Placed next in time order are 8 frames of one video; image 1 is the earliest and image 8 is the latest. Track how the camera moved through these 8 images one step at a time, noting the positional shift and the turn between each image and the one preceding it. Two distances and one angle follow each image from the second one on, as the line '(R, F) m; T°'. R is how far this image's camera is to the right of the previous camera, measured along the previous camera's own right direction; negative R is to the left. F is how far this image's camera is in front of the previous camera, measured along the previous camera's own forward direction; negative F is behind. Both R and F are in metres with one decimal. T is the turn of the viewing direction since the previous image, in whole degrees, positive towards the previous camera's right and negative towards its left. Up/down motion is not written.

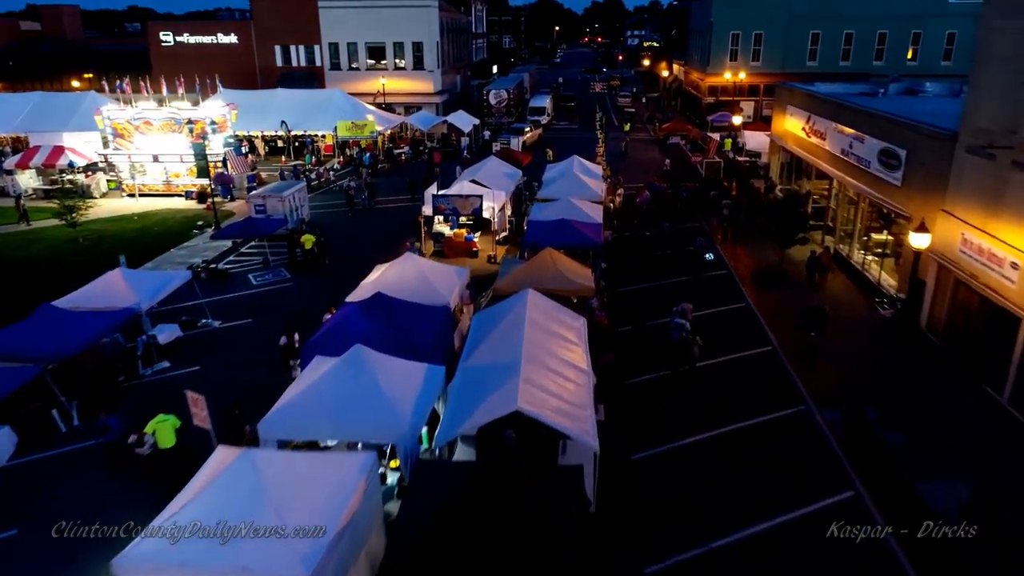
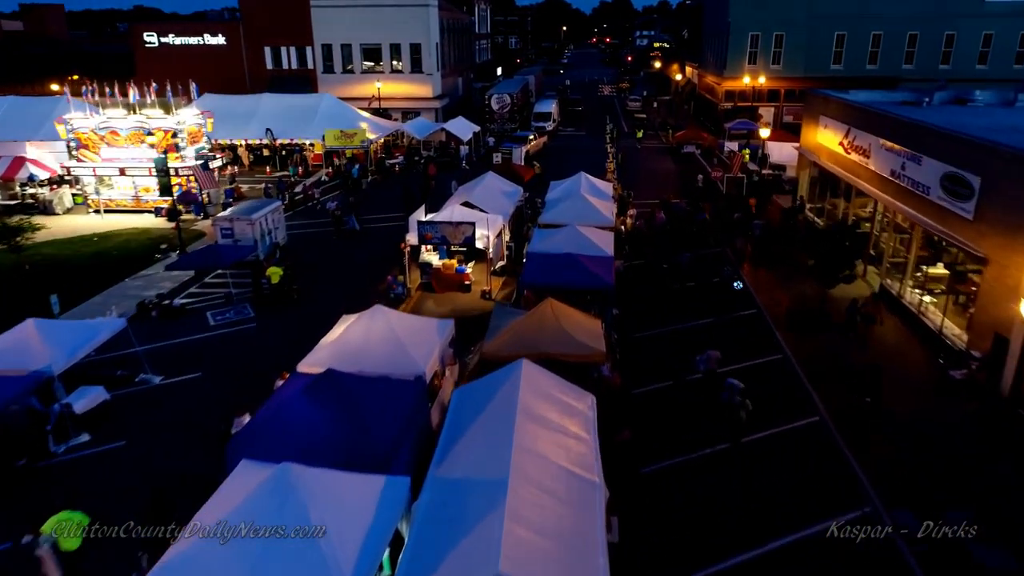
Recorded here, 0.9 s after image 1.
(+0.2, +2.7) m; -1°
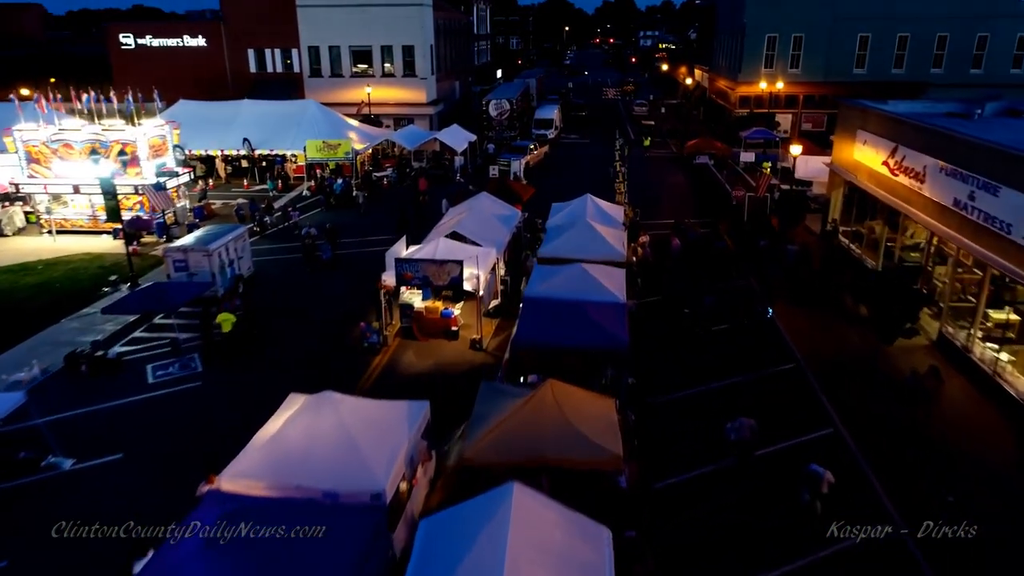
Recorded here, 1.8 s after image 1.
(+0.2, +2.7) m; 0°
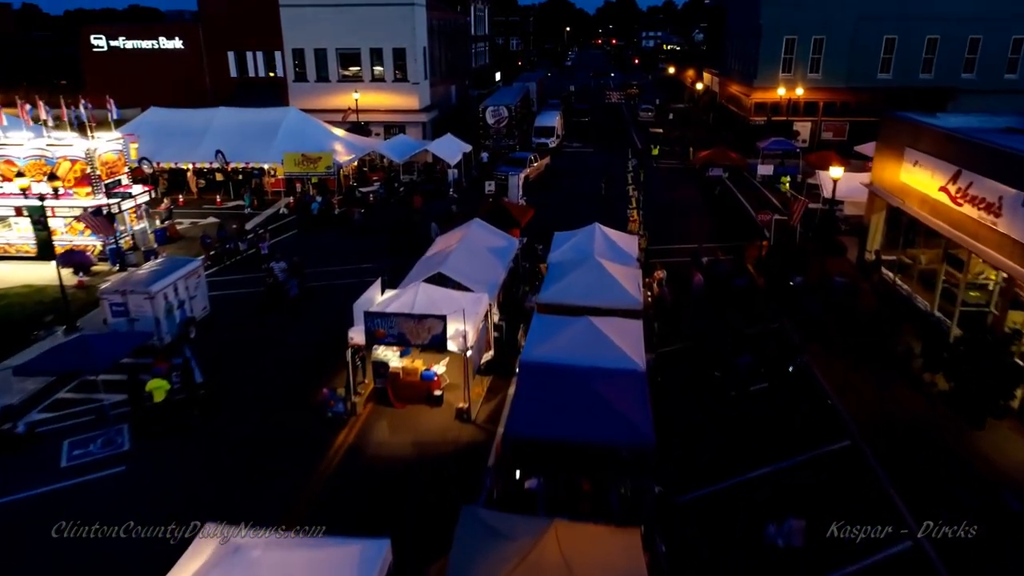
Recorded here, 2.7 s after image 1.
(+0.1, +2.7) m; 0°
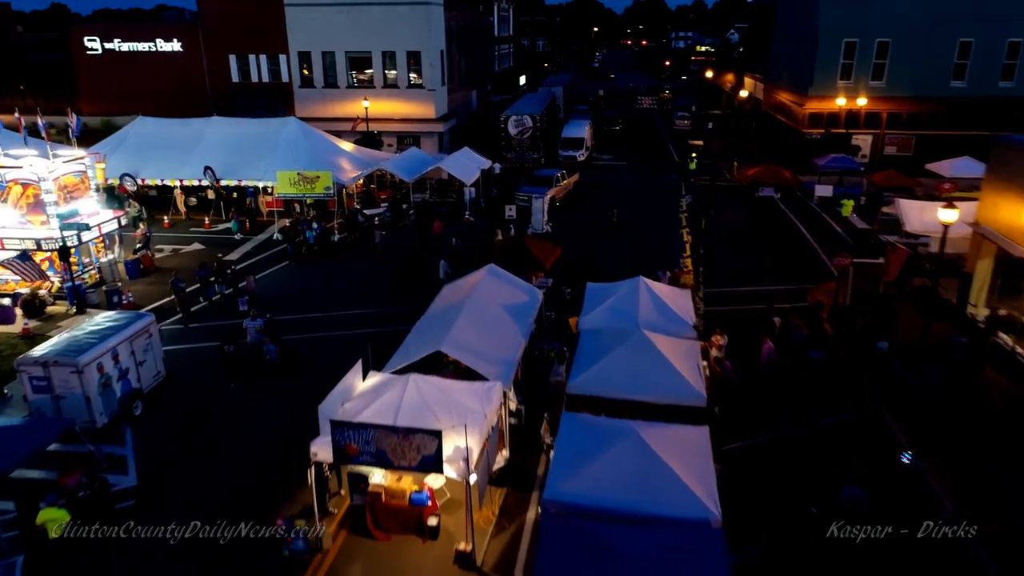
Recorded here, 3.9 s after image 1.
(0.0, +3.4) m; -2°
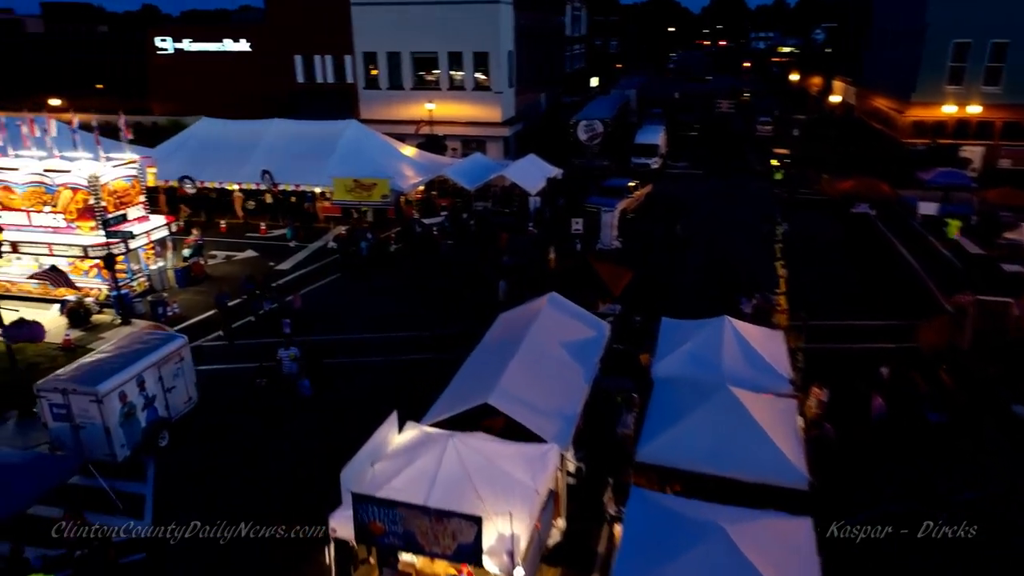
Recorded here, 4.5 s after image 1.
(0.0, +1.6) m; -5°
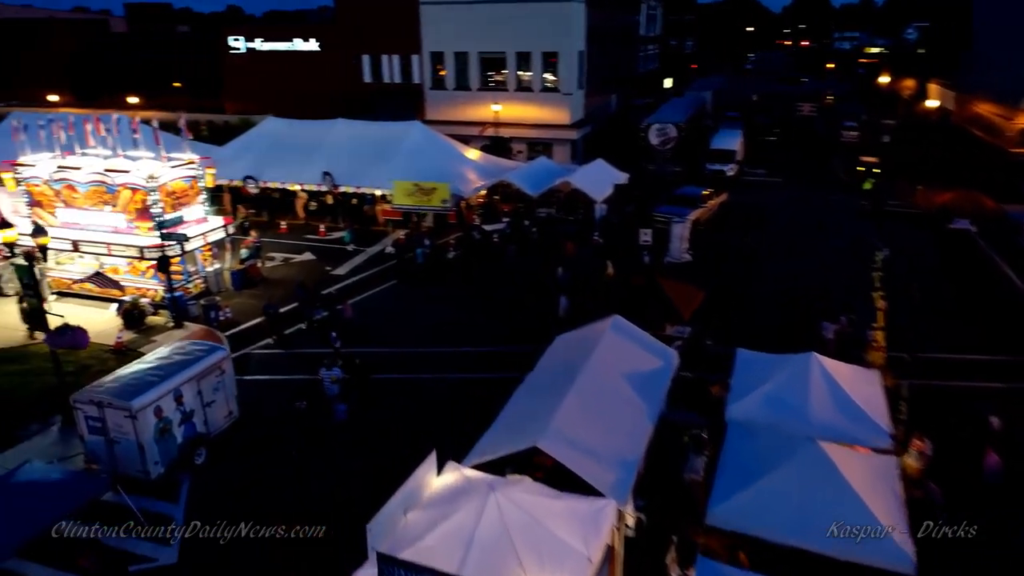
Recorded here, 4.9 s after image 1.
(+0.1, +1.0) m; -5°
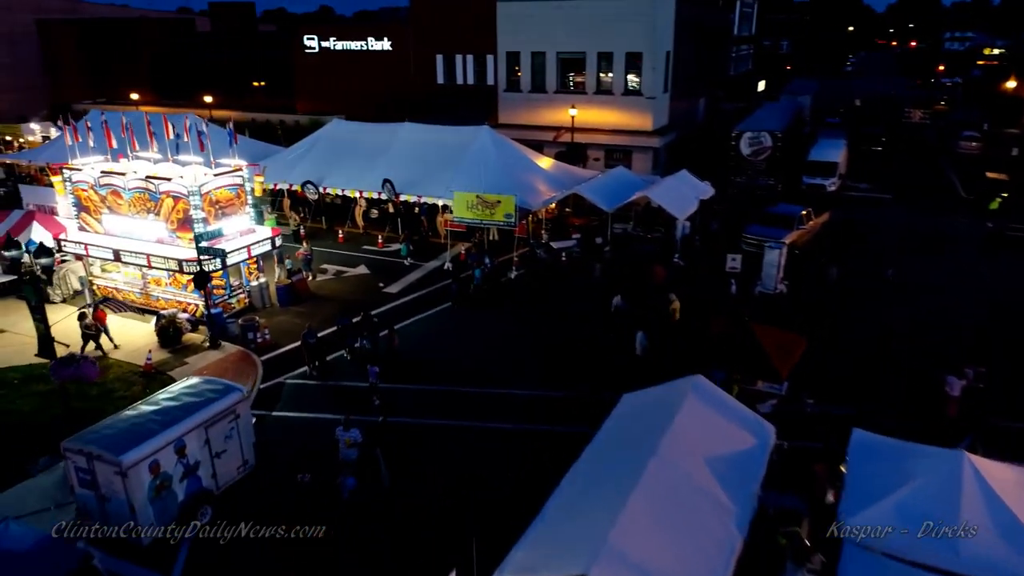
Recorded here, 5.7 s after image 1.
(+0.2, +2.0) m; -6°
